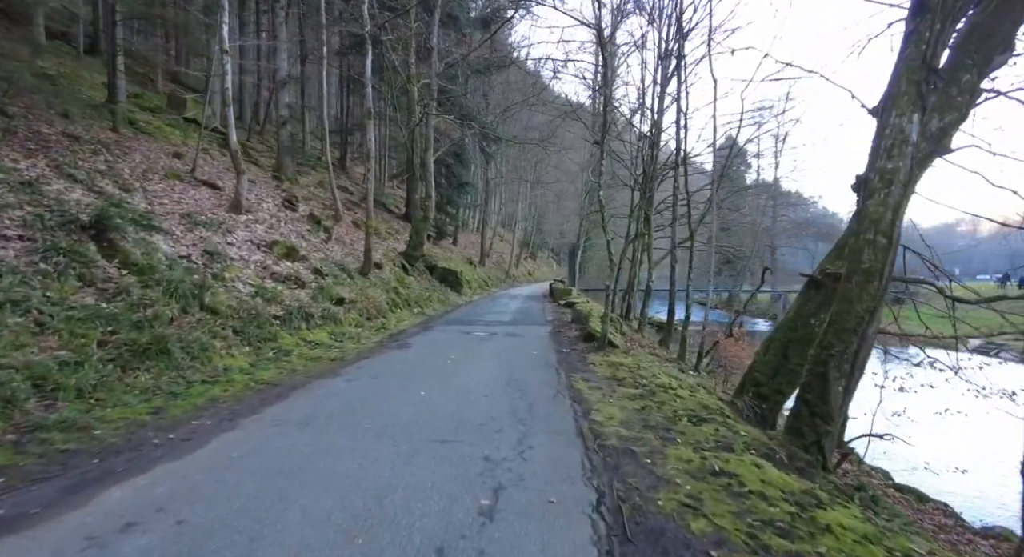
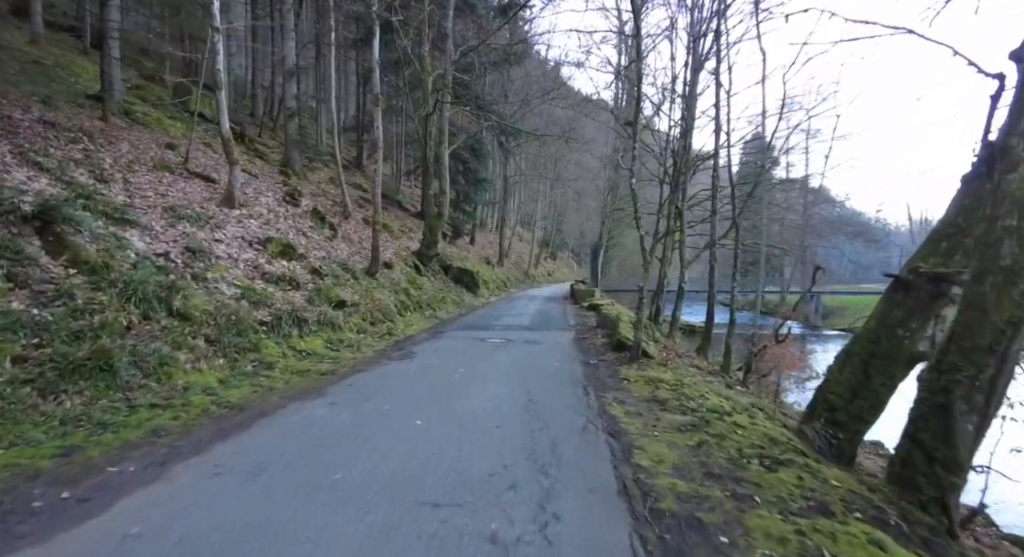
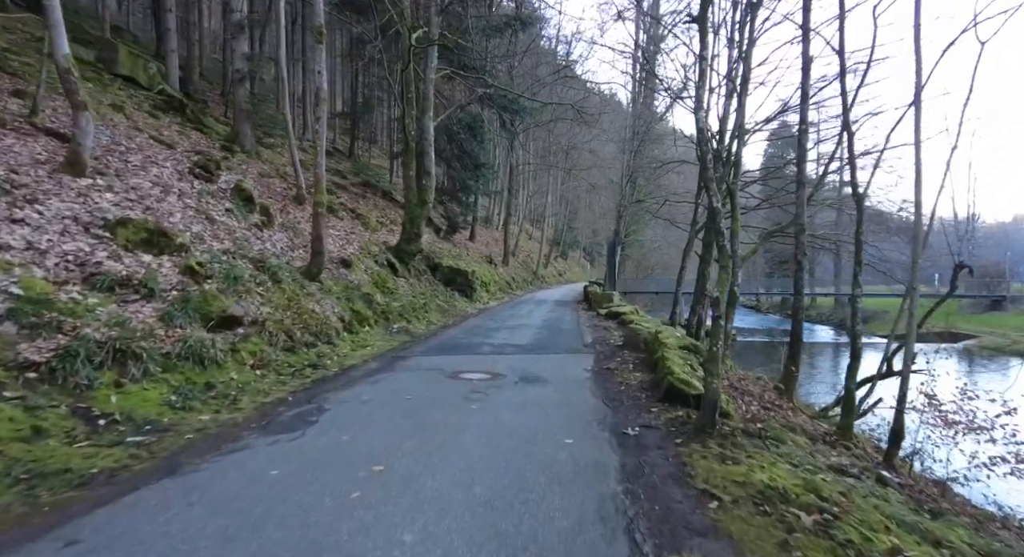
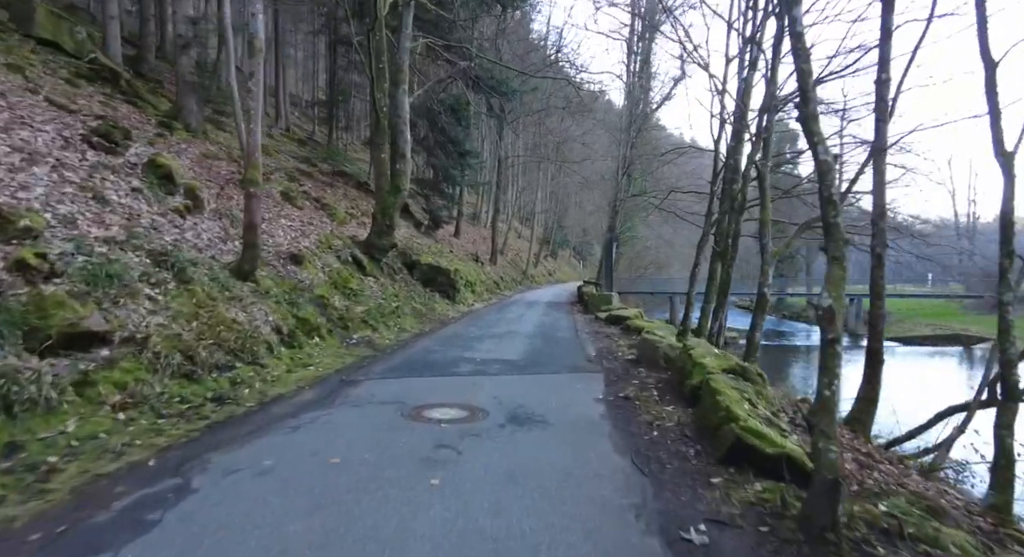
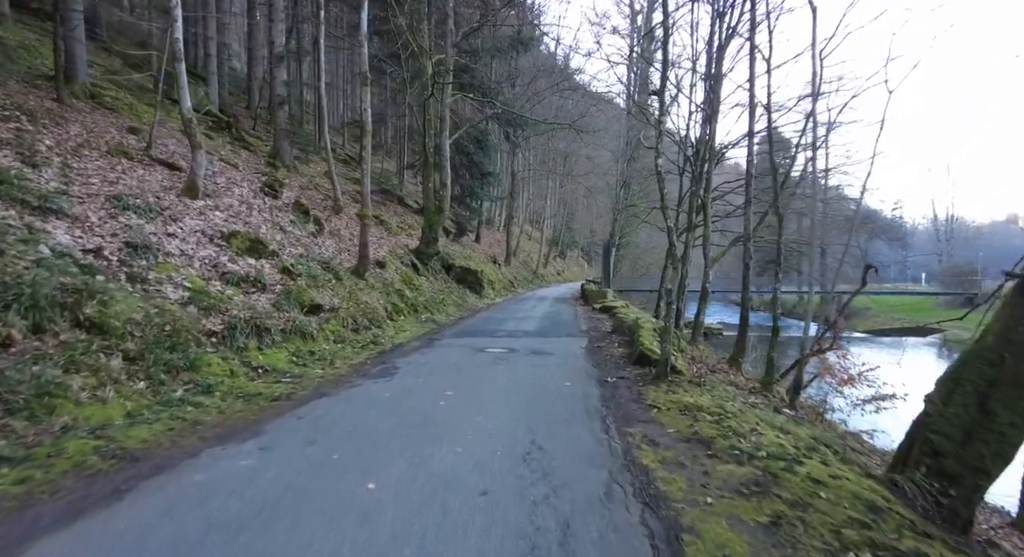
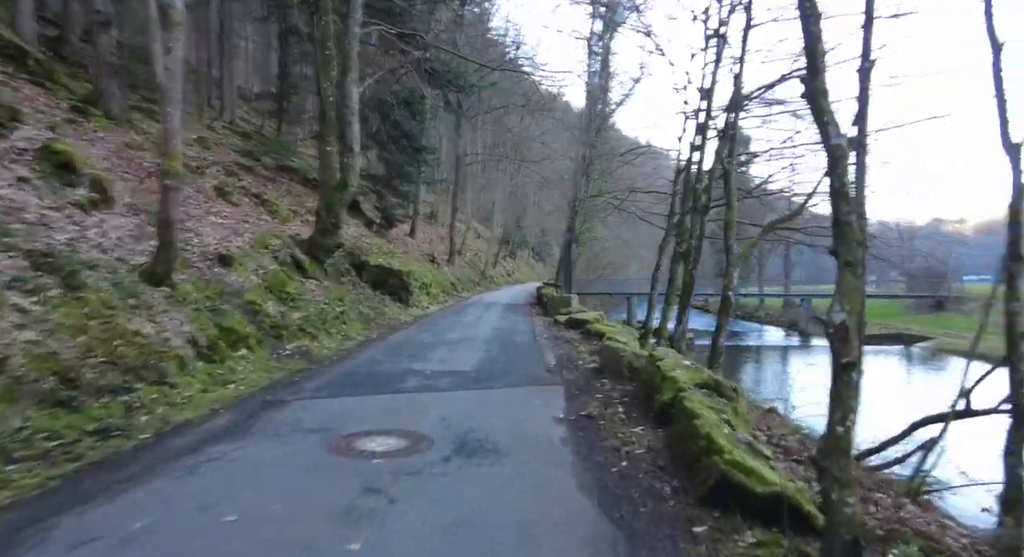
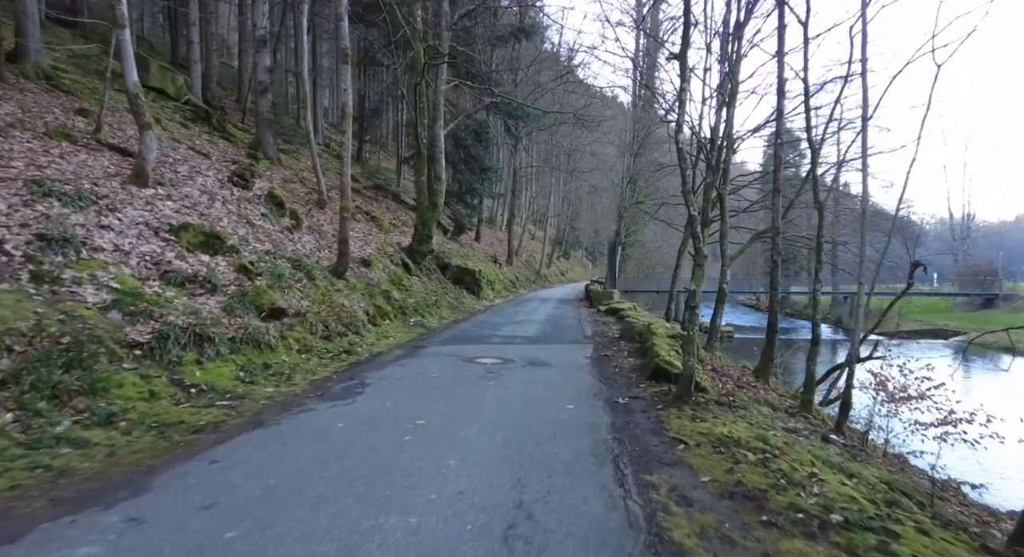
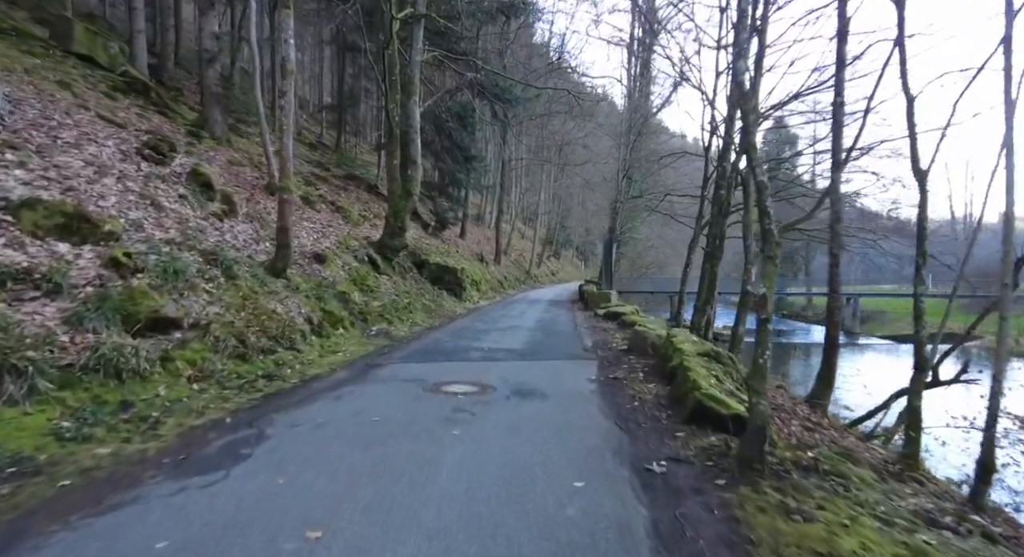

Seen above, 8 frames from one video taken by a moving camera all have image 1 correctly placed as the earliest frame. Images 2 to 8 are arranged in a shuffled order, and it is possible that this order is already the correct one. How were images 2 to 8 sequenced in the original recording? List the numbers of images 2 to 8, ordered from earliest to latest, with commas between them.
2, 5, 7, 3, 8, 4, 6
